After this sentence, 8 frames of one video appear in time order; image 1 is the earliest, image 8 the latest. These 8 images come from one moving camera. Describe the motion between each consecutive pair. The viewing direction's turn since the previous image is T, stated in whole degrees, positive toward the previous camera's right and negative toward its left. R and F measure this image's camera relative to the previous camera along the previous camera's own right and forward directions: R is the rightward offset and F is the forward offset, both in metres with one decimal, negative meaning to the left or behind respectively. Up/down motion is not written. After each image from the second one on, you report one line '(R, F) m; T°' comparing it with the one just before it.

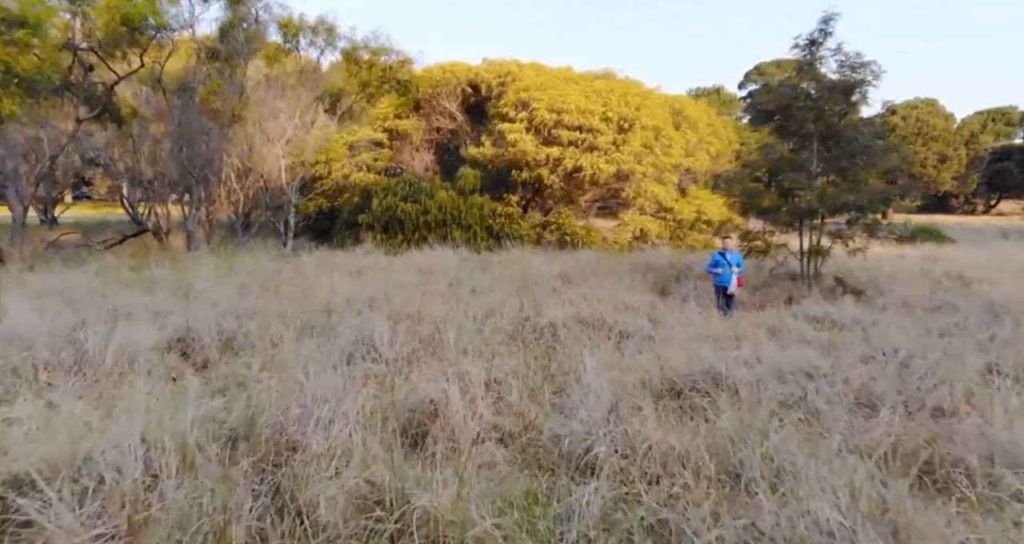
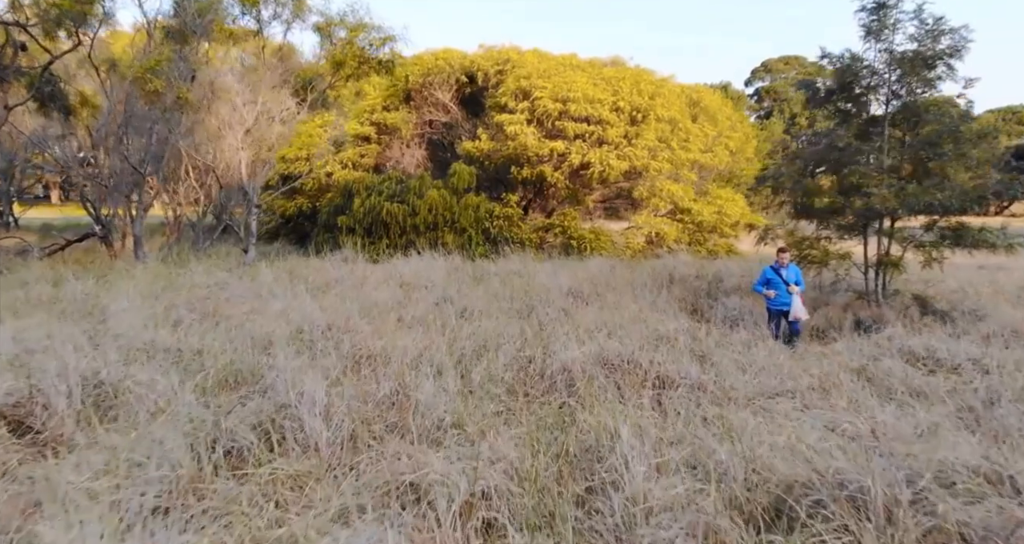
(0.0, +1.5) m; 0°
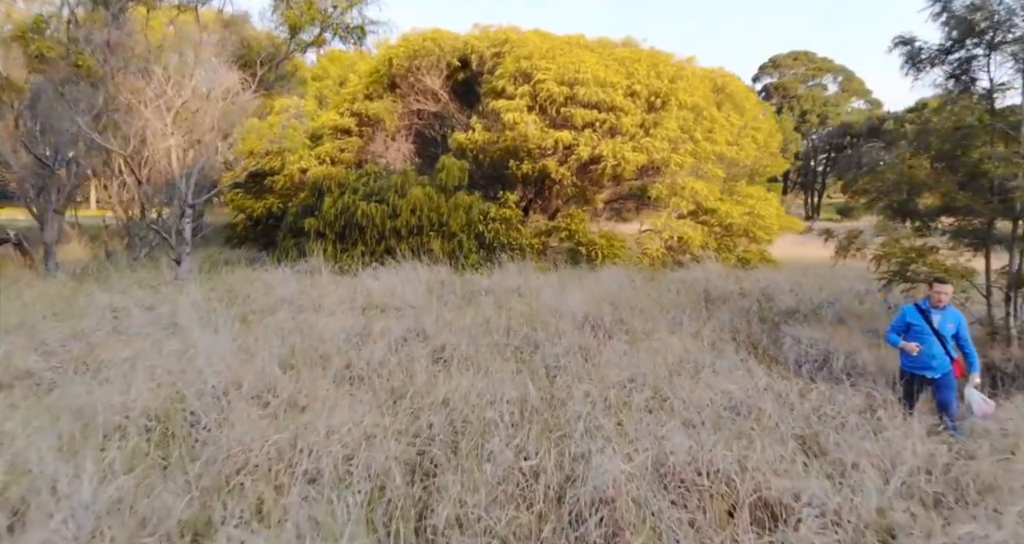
(0.0, +1.7) m; 0°
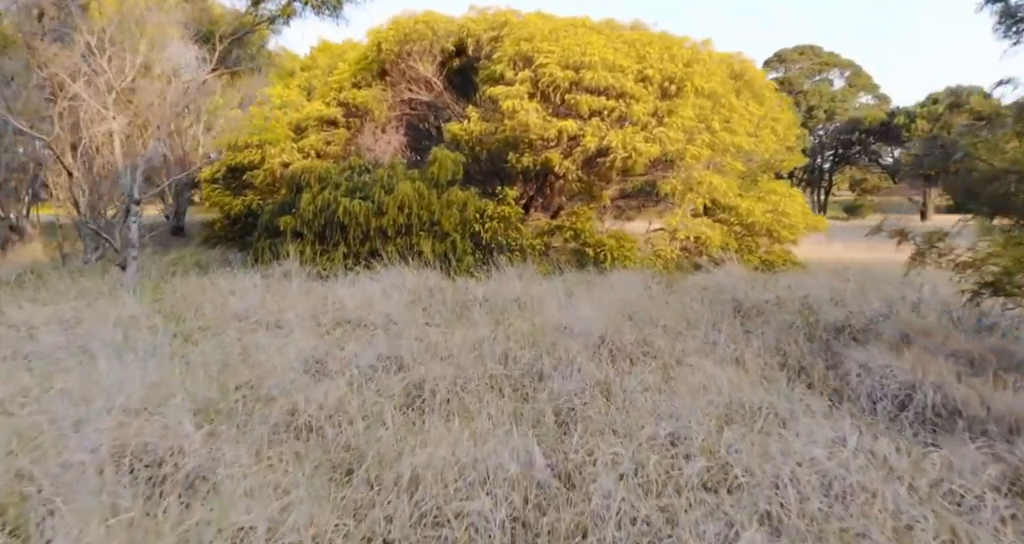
(0.0, +1.0) m; 0°
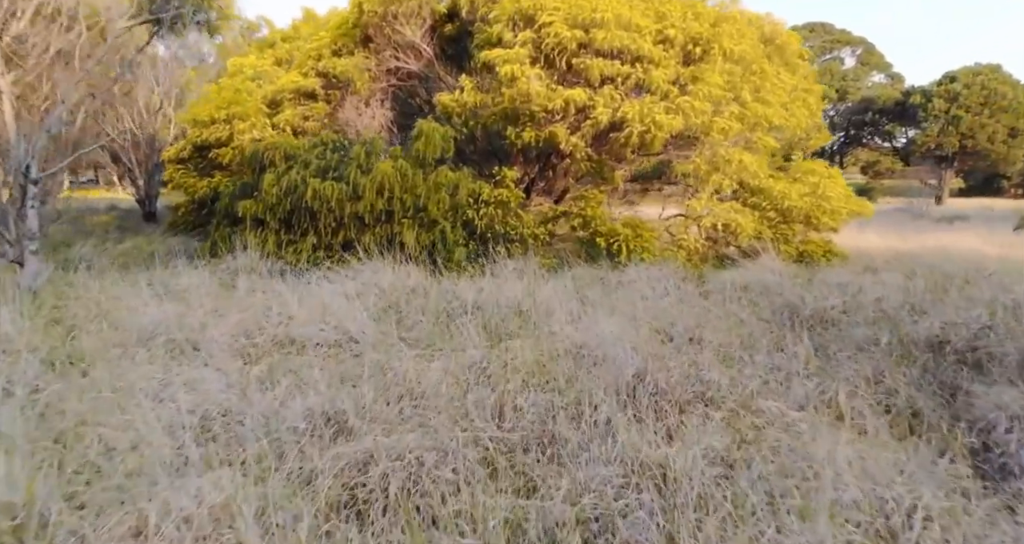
(0.0, +1.3) m; 0°
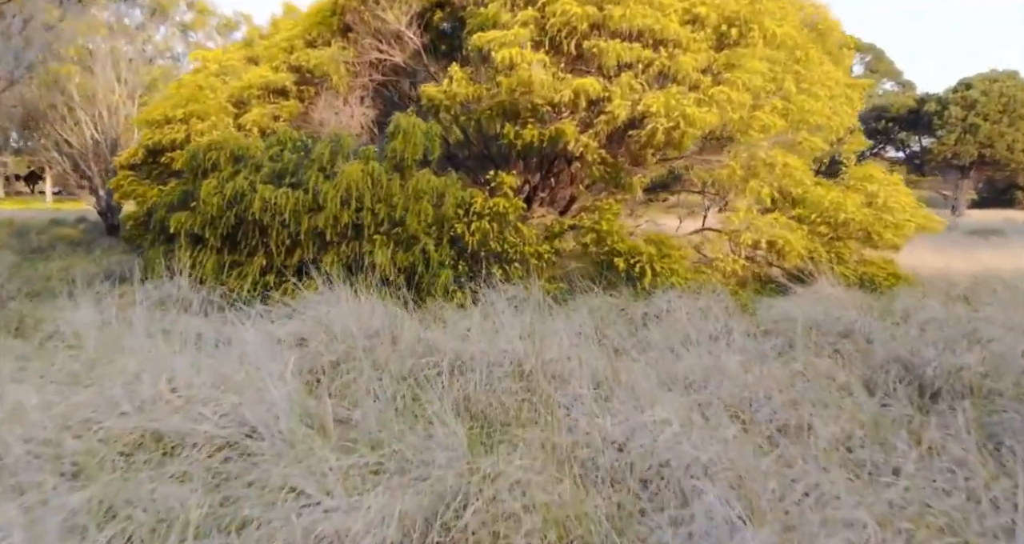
(0.0, +1.4) m; 0°
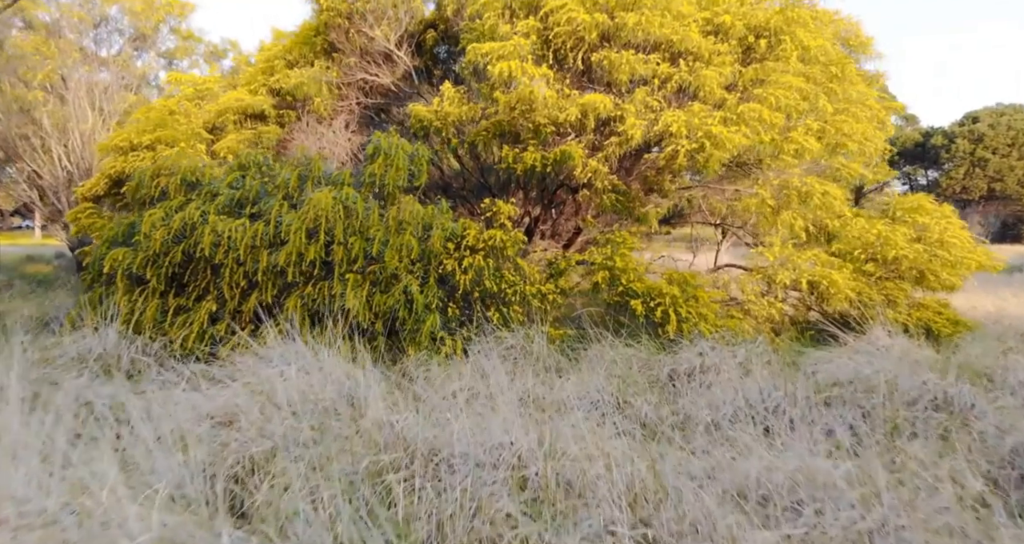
(0.0, +0.9) m; 0°
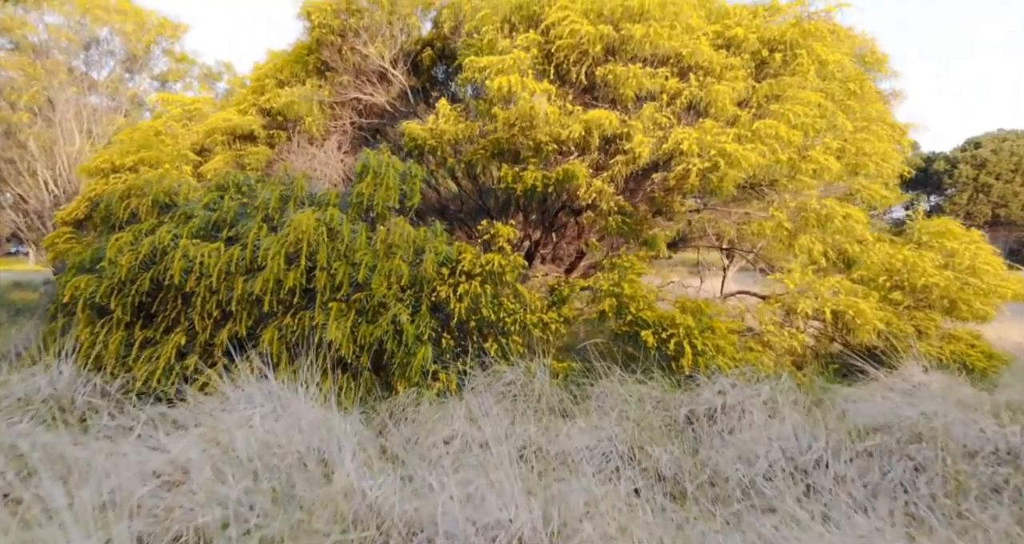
(0.0, +0.4) m; 0°
